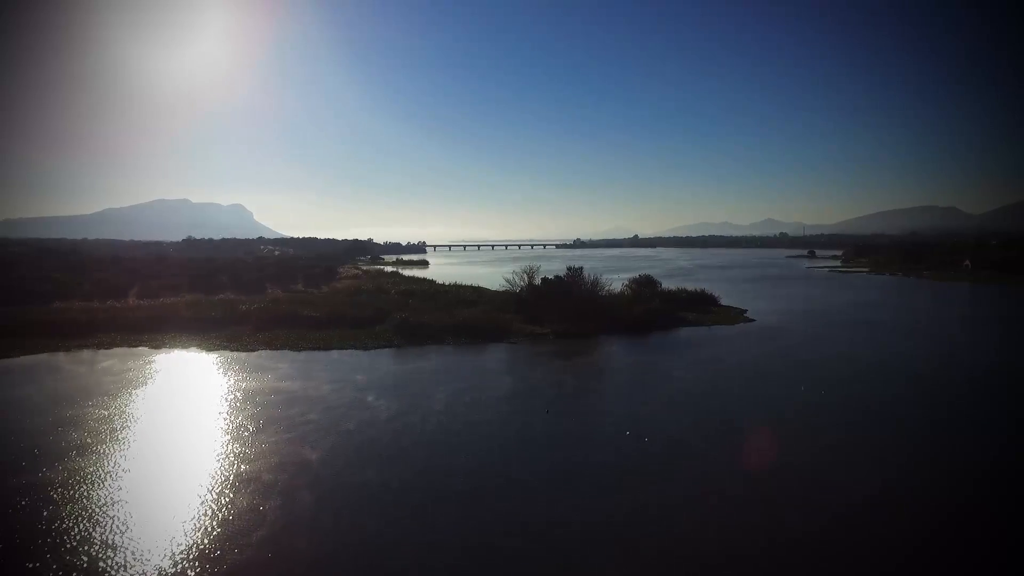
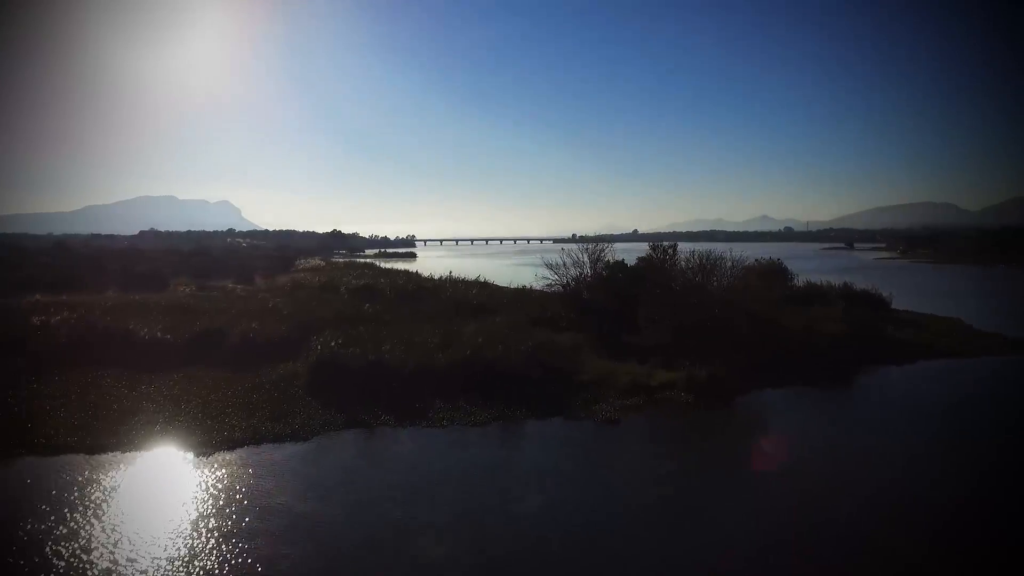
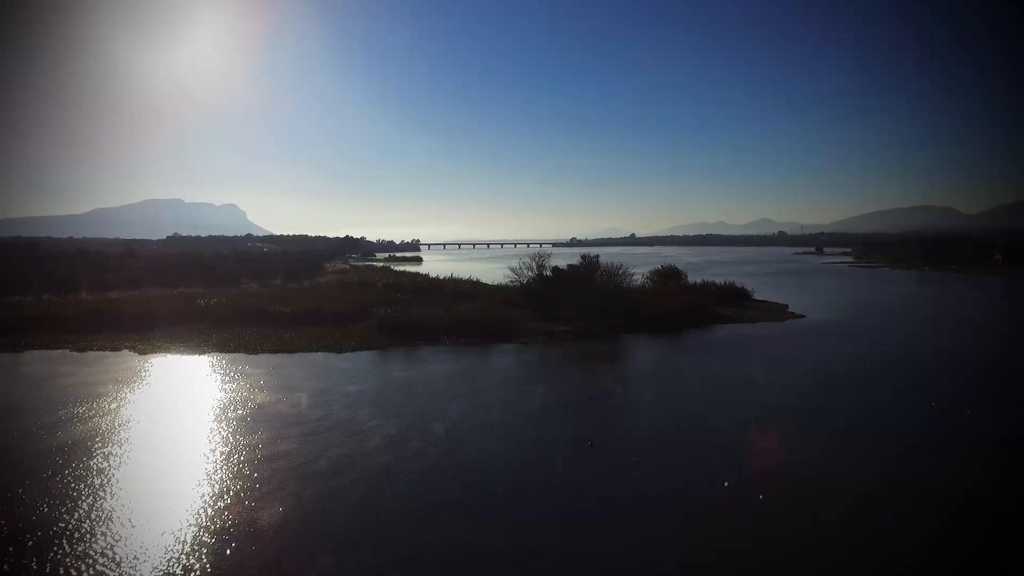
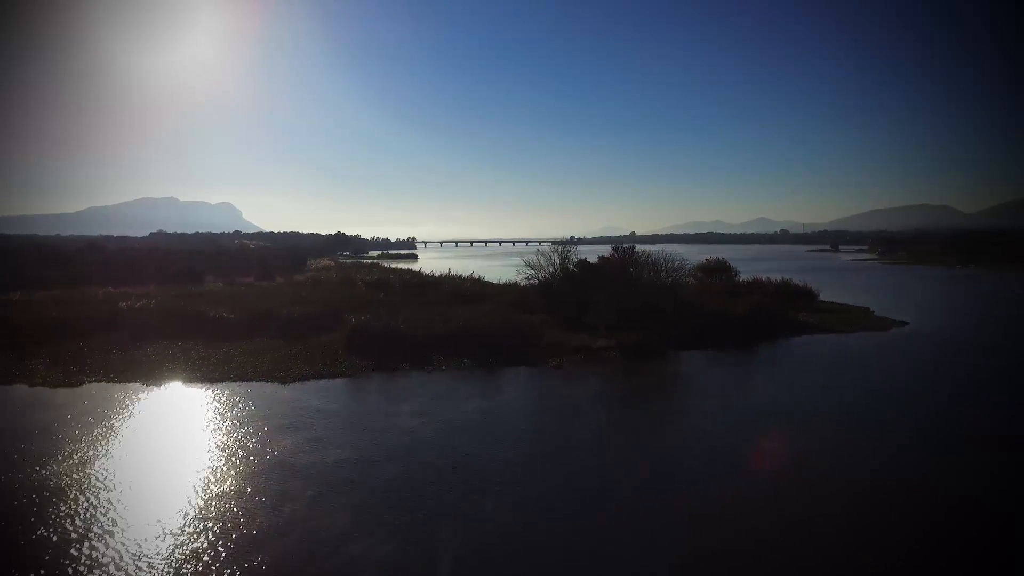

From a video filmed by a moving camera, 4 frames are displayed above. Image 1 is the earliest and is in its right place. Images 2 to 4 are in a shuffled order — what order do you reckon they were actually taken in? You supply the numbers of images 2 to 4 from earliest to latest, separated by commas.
3, 4, 2
